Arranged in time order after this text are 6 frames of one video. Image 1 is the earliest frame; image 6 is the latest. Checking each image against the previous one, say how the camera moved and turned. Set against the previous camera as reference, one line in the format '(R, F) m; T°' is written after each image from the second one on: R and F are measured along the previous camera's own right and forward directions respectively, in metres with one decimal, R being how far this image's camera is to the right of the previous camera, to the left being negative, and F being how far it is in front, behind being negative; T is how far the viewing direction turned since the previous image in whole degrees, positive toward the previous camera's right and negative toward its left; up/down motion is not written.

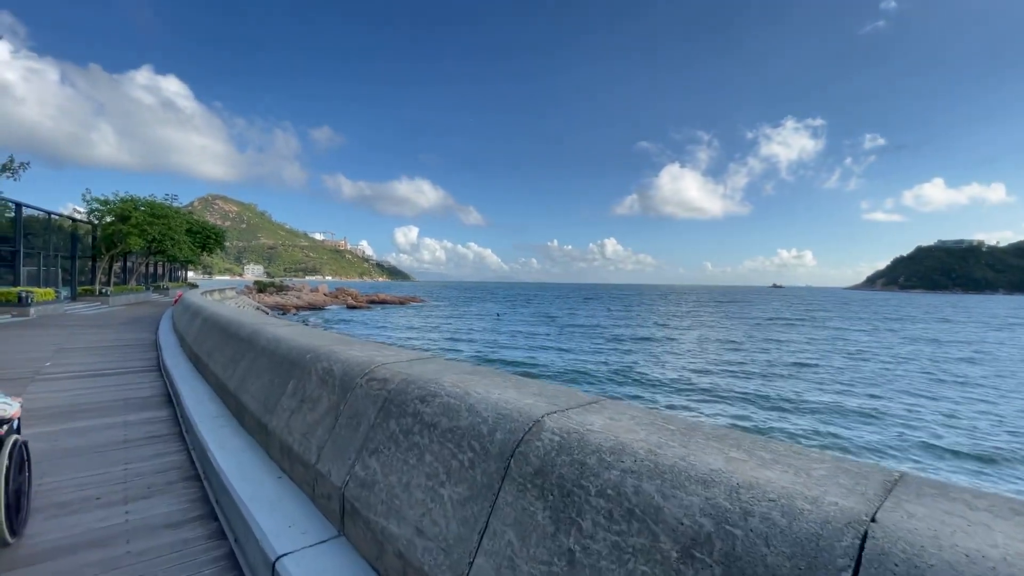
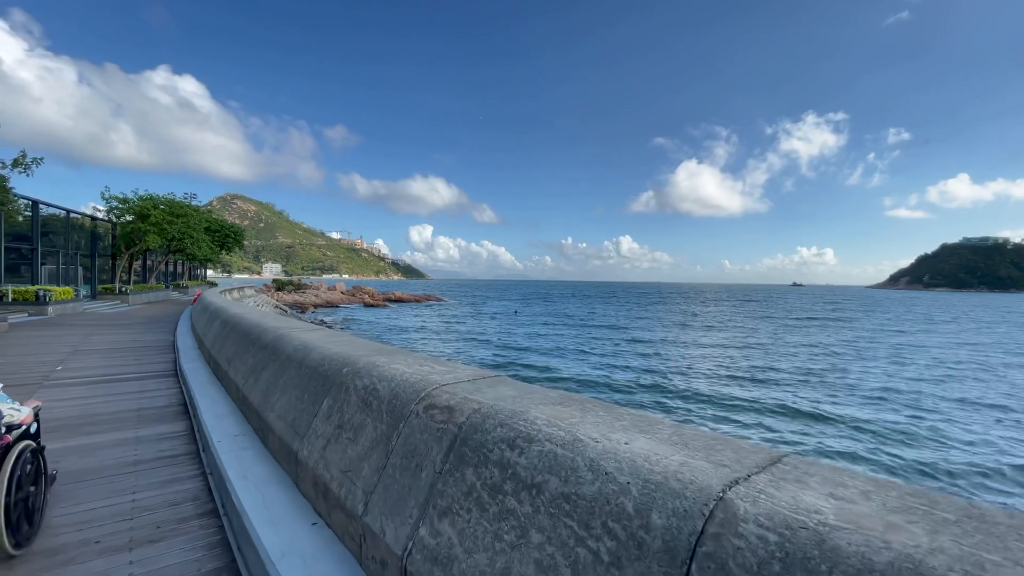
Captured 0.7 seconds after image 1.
(-0.3, +0.5) m; -2°
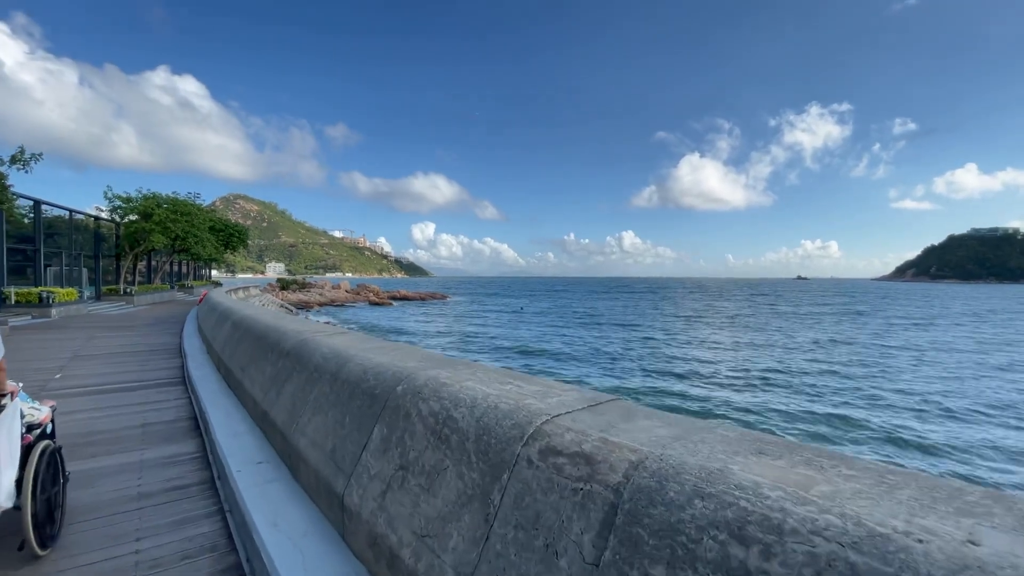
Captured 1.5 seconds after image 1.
(-0.4, +0.5) m; 0°
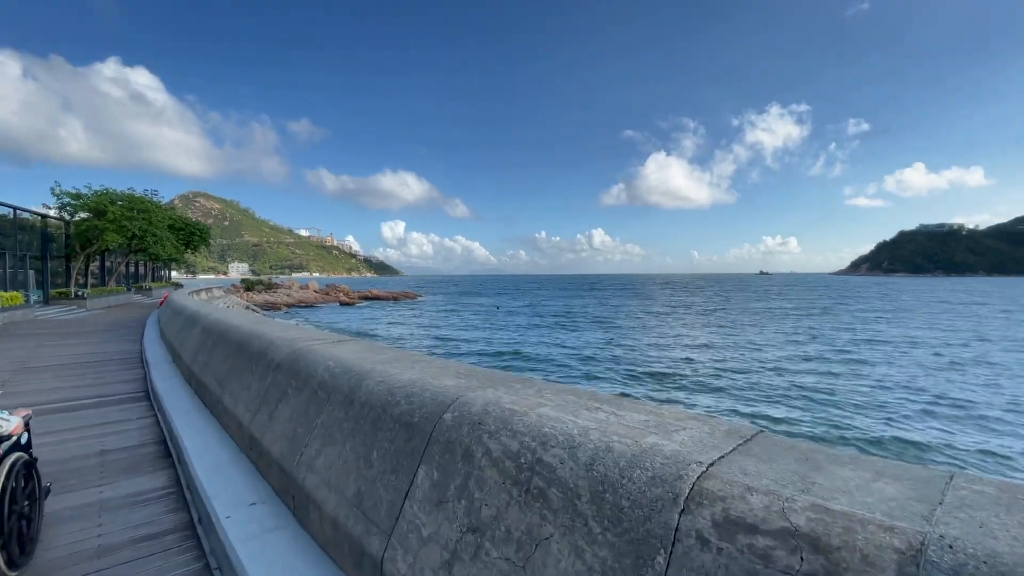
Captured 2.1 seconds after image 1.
(-0.3, +0.4) m; +3°
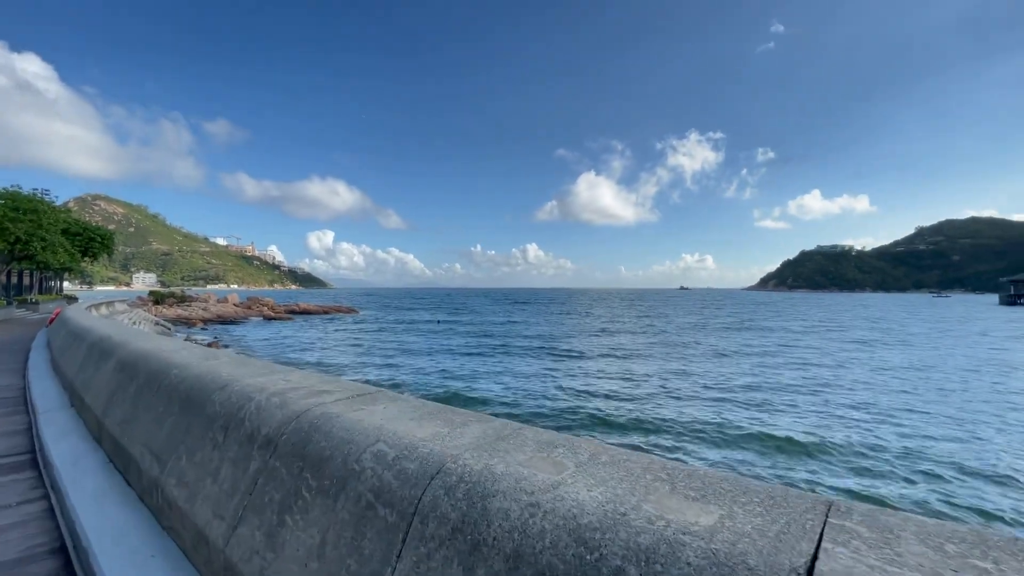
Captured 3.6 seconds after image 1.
(-0.7, +0.9) m; +8°
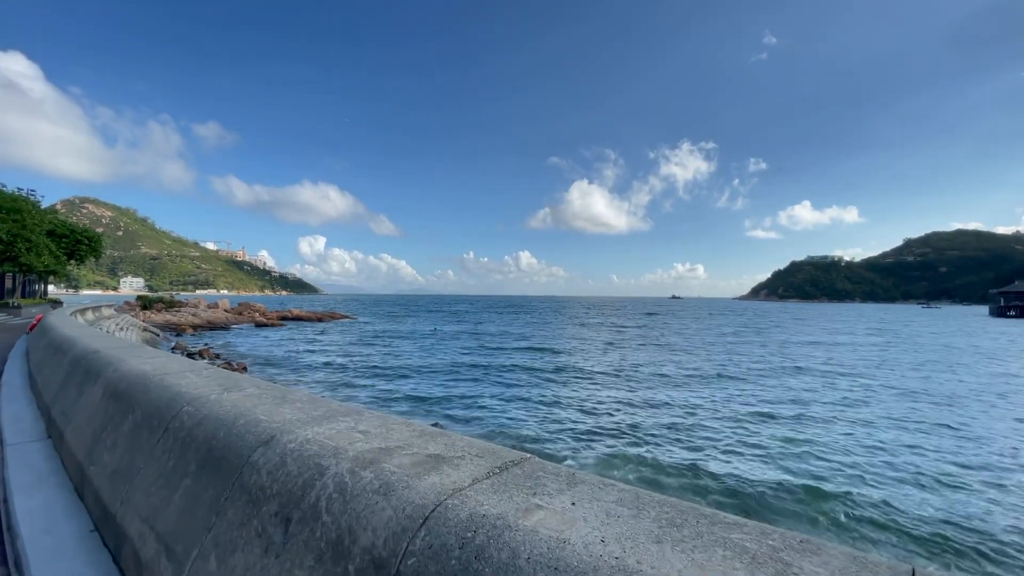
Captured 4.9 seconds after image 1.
(-0.6, +0.8) m; +1°
